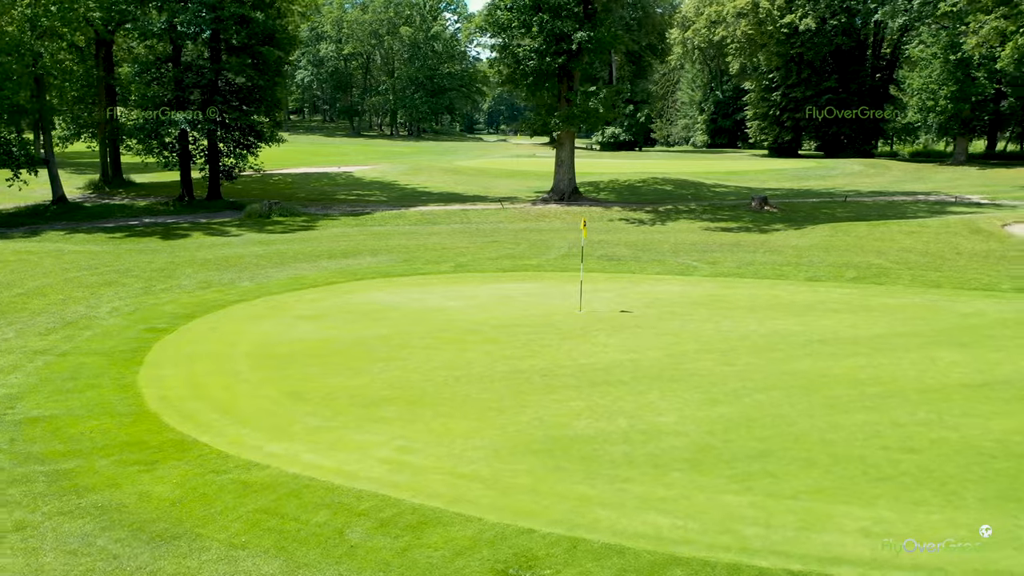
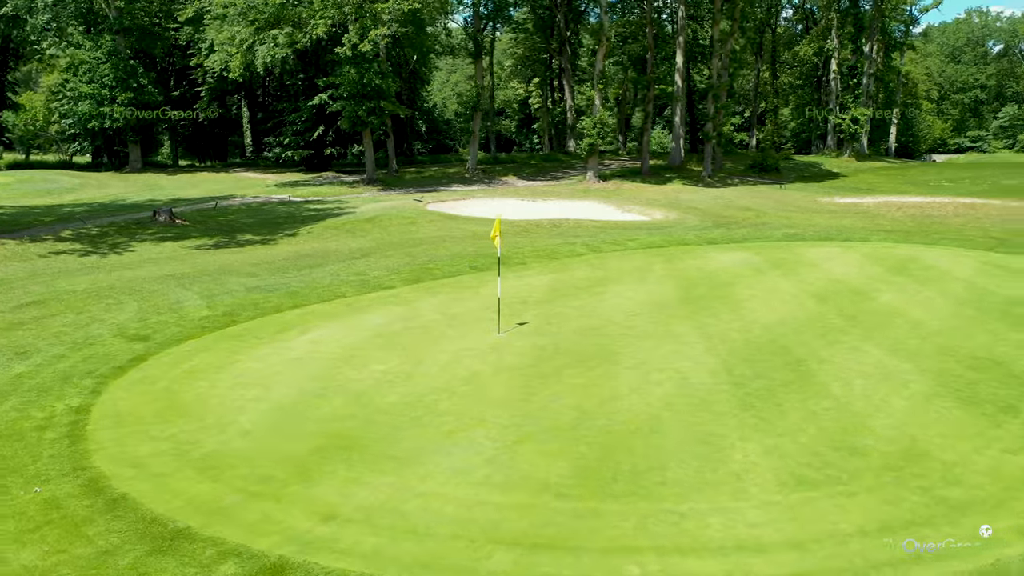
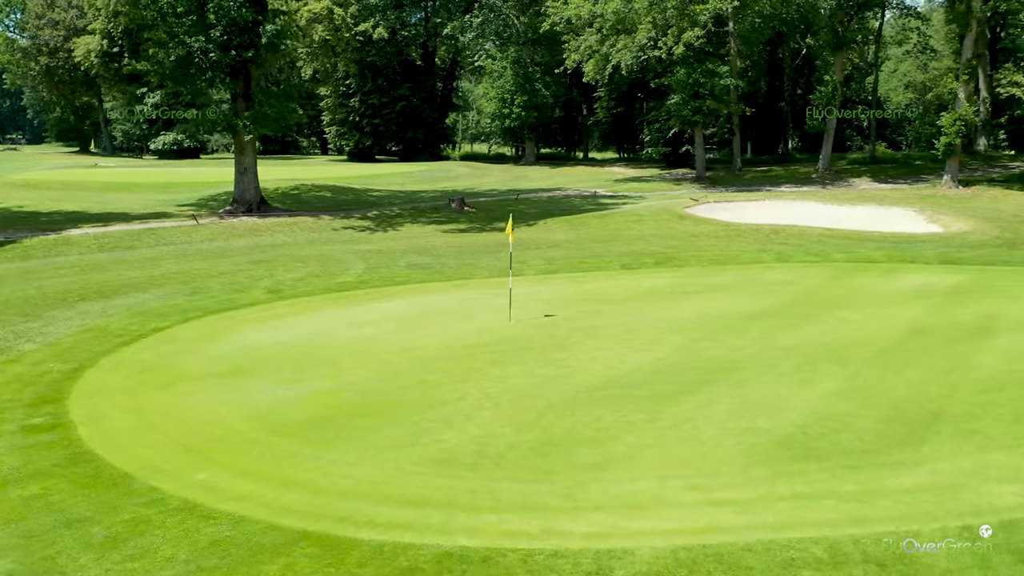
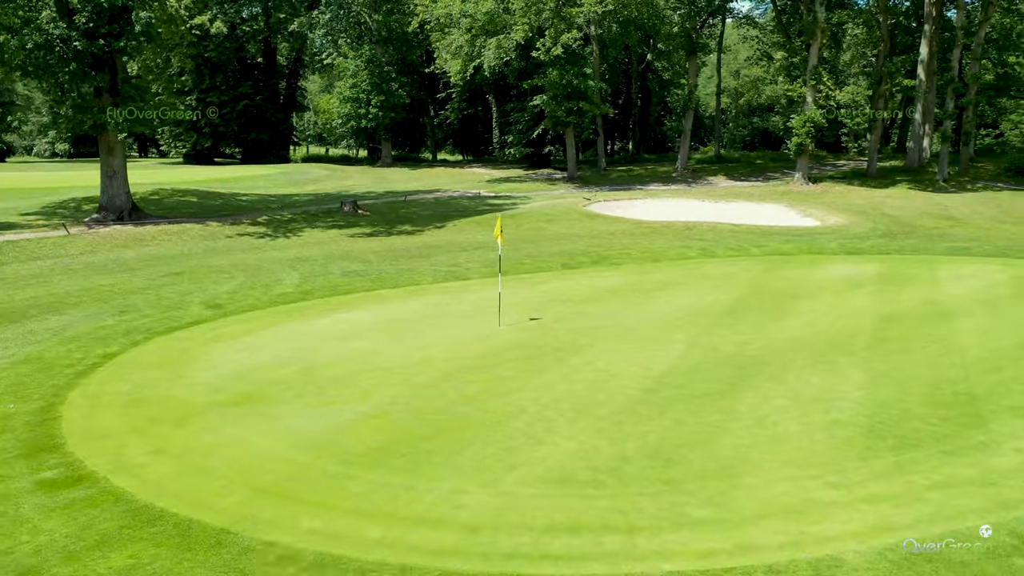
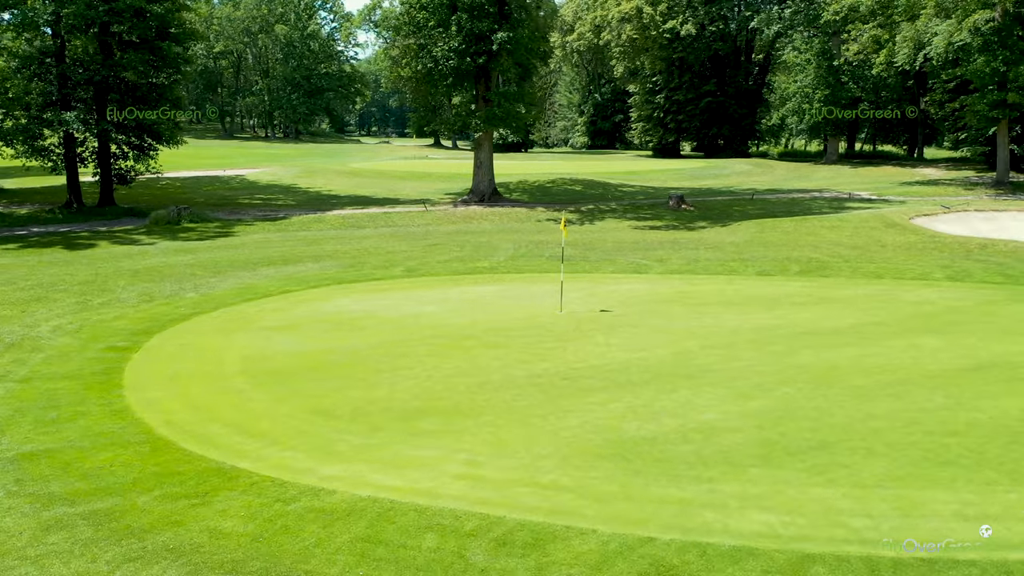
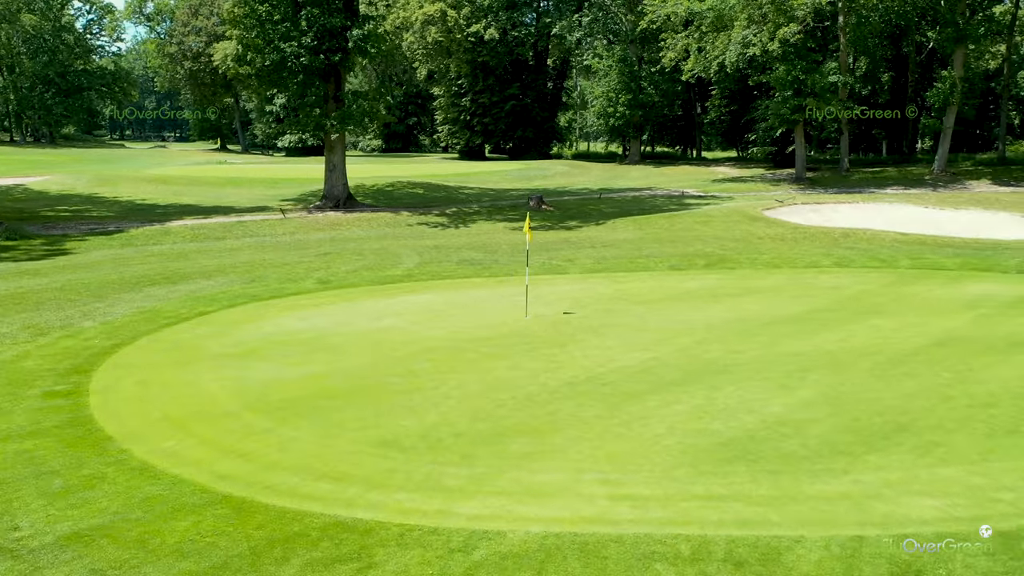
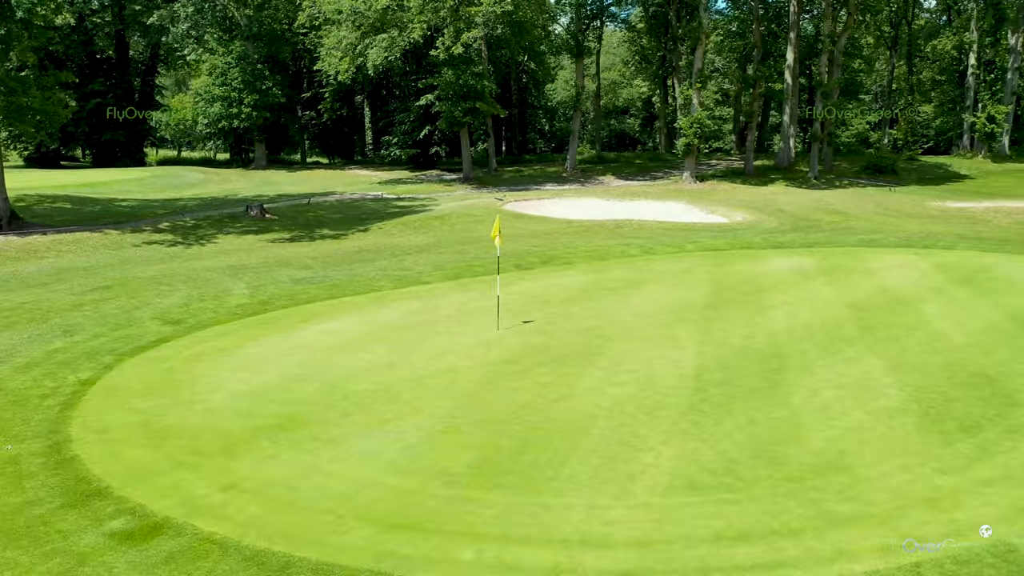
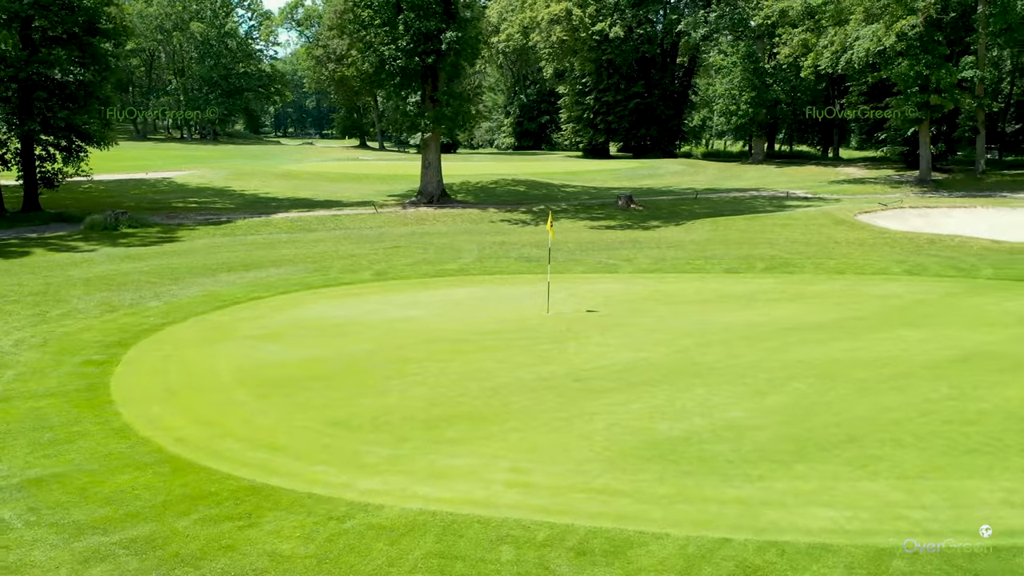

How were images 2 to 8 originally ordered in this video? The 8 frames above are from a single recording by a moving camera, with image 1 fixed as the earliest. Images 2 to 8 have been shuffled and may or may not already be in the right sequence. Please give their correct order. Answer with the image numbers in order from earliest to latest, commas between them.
5, 8, 6, 3, 4, 7, 2
